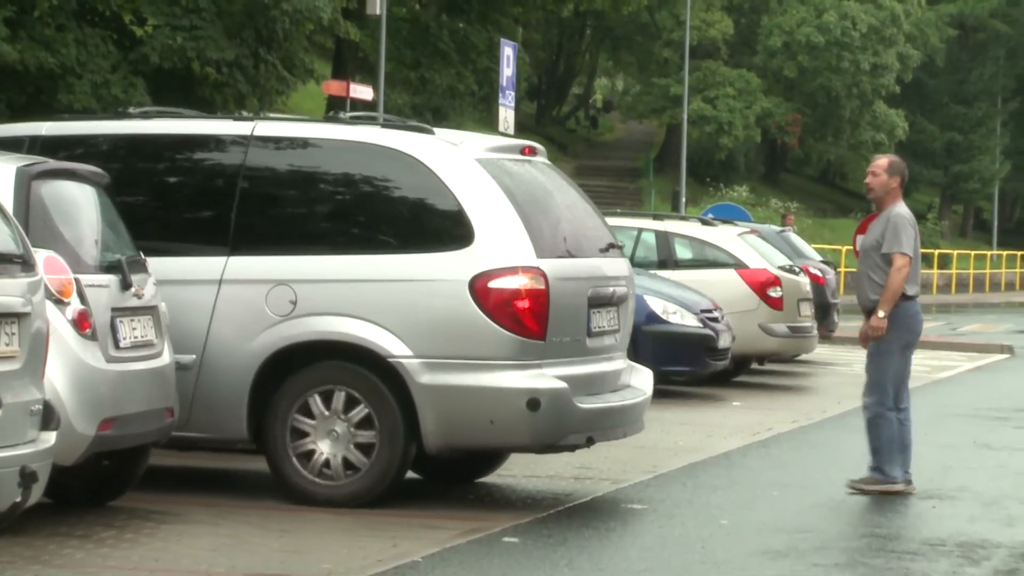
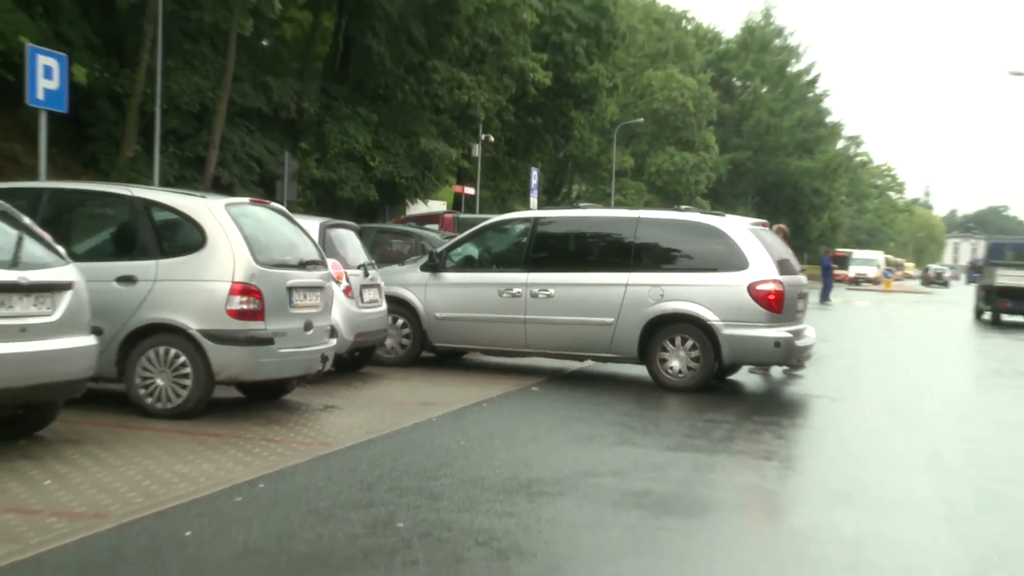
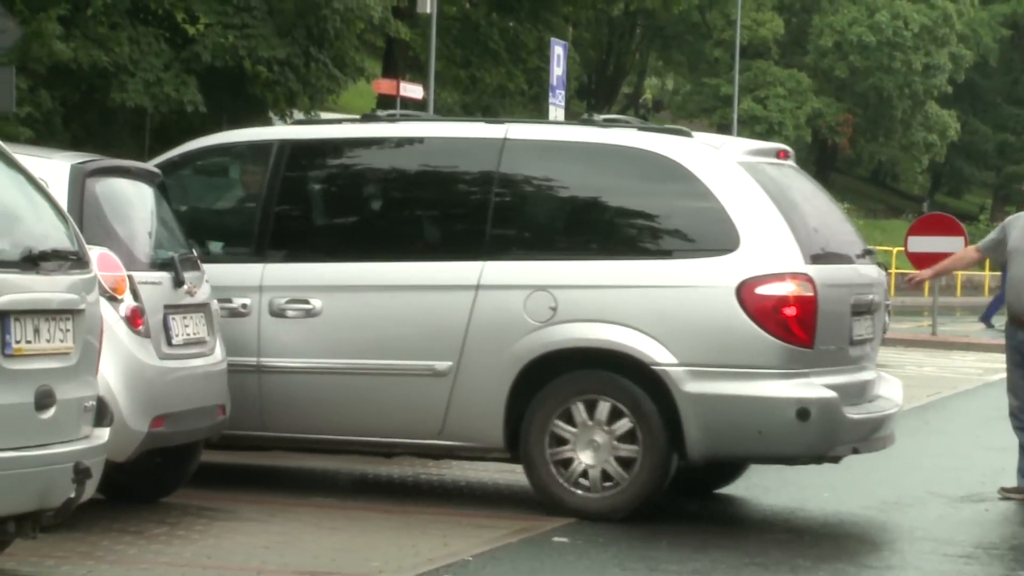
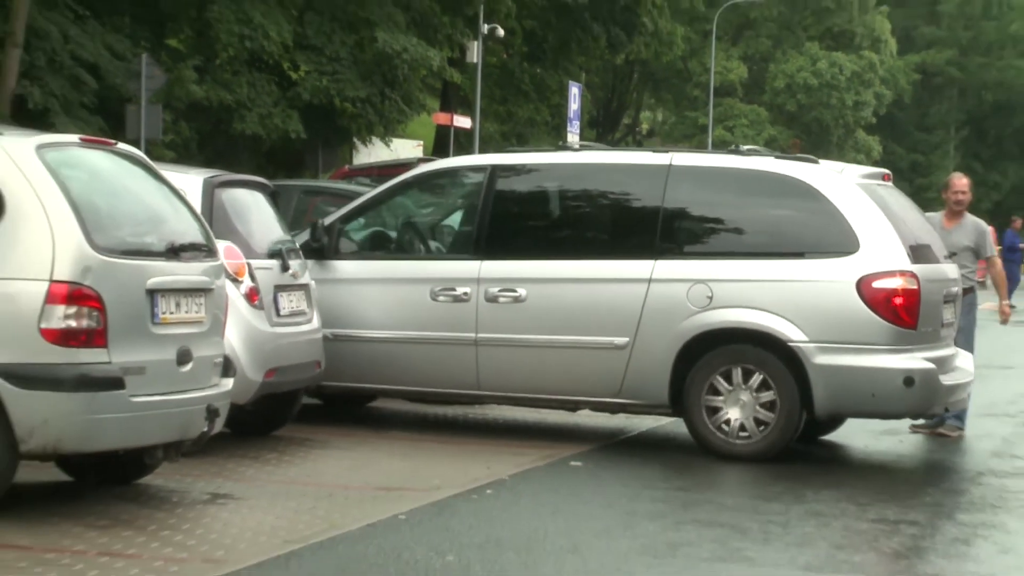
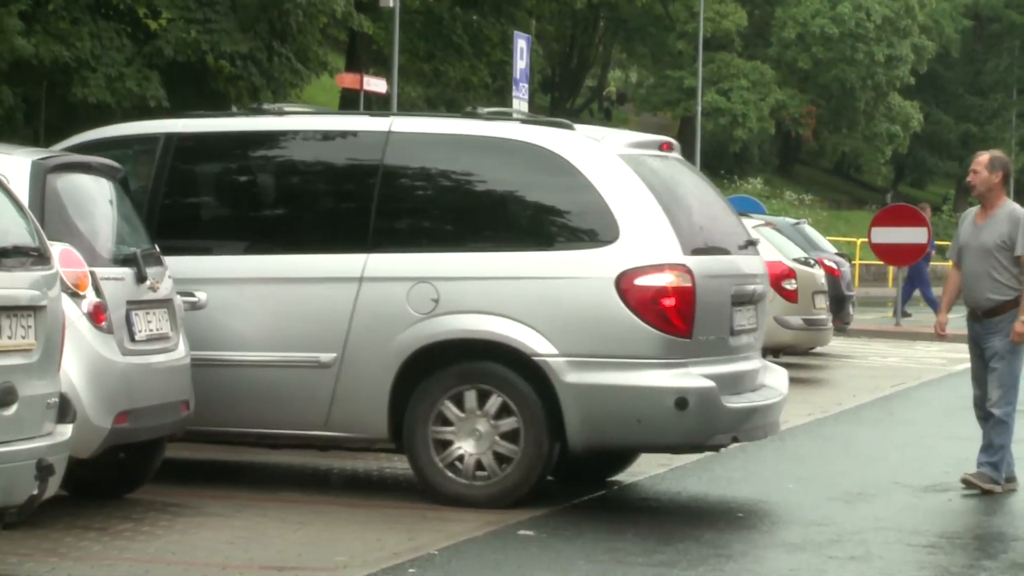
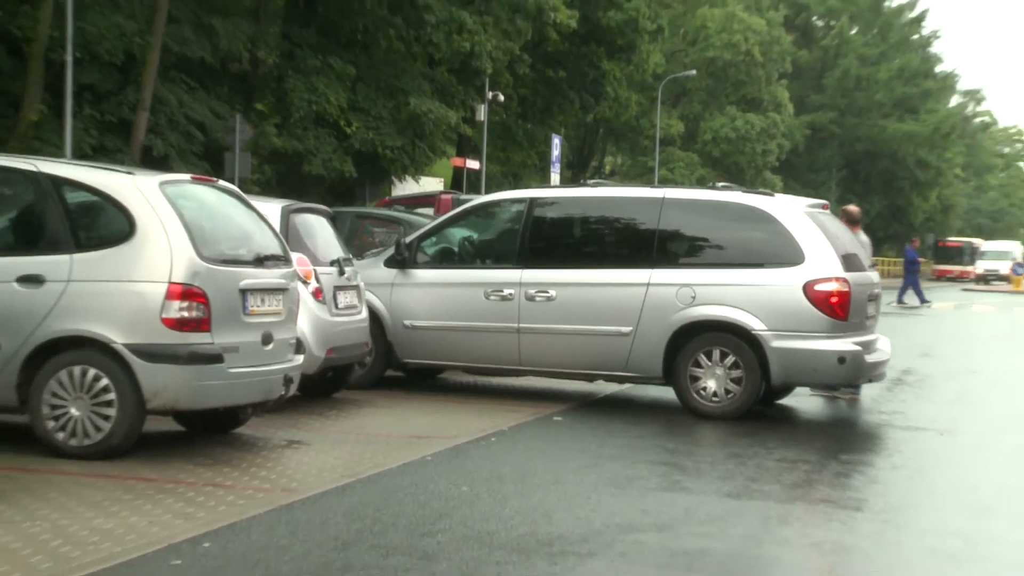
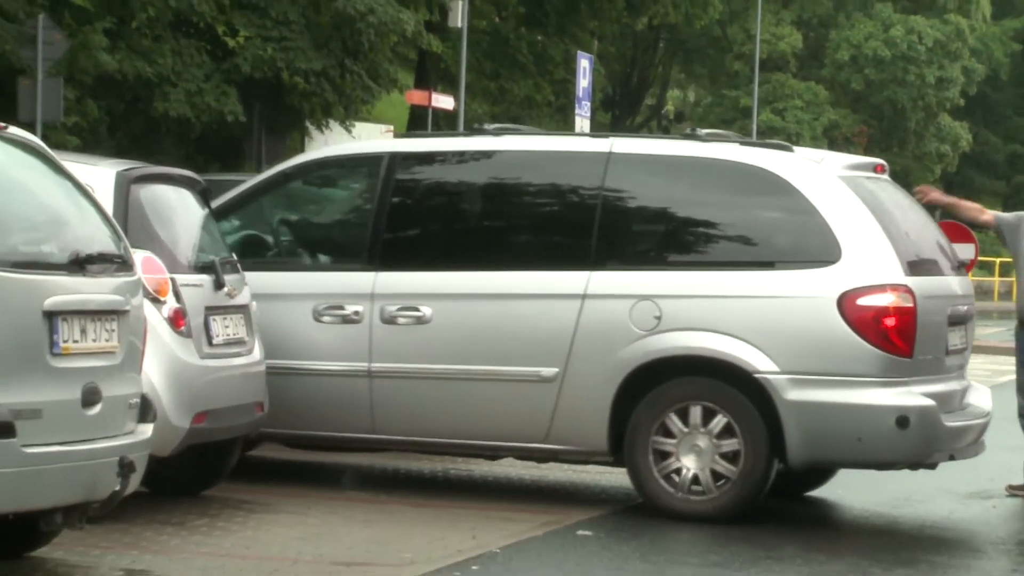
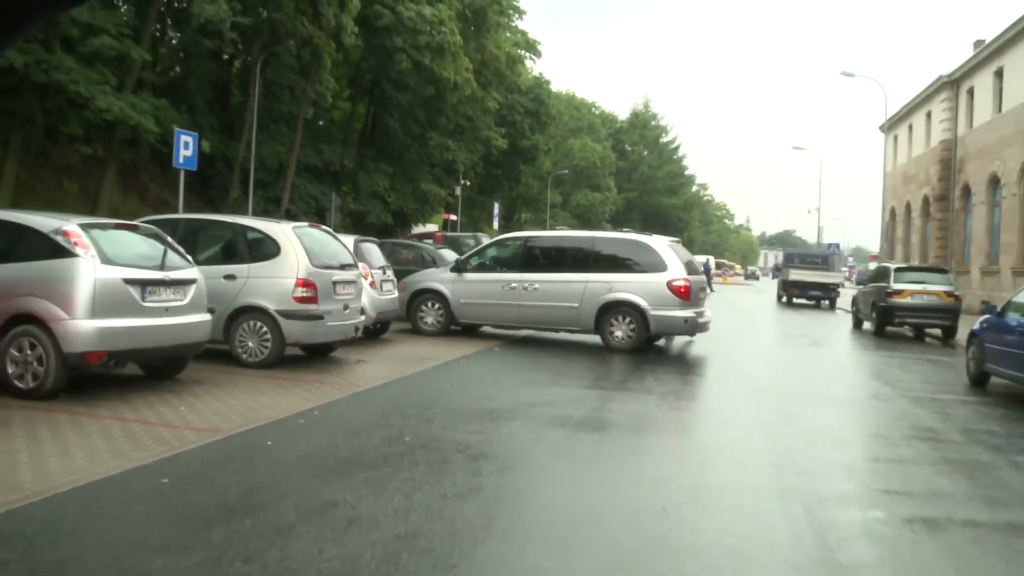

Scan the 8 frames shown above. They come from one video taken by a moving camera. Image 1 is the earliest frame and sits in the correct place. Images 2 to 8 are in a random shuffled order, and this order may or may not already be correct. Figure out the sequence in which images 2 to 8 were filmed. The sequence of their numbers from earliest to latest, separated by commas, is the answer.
5, 3, 7, 4, 6, 2, 8
